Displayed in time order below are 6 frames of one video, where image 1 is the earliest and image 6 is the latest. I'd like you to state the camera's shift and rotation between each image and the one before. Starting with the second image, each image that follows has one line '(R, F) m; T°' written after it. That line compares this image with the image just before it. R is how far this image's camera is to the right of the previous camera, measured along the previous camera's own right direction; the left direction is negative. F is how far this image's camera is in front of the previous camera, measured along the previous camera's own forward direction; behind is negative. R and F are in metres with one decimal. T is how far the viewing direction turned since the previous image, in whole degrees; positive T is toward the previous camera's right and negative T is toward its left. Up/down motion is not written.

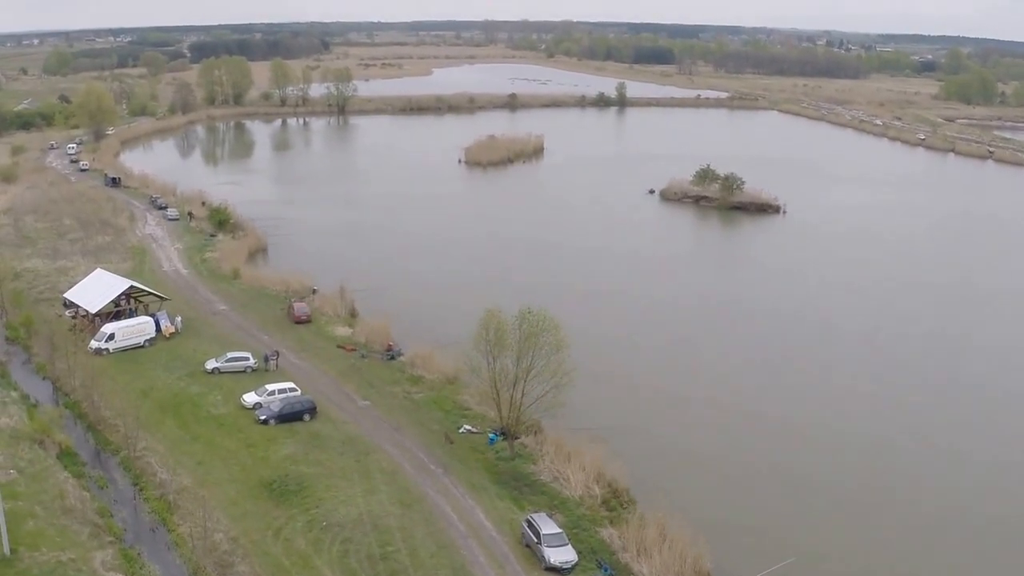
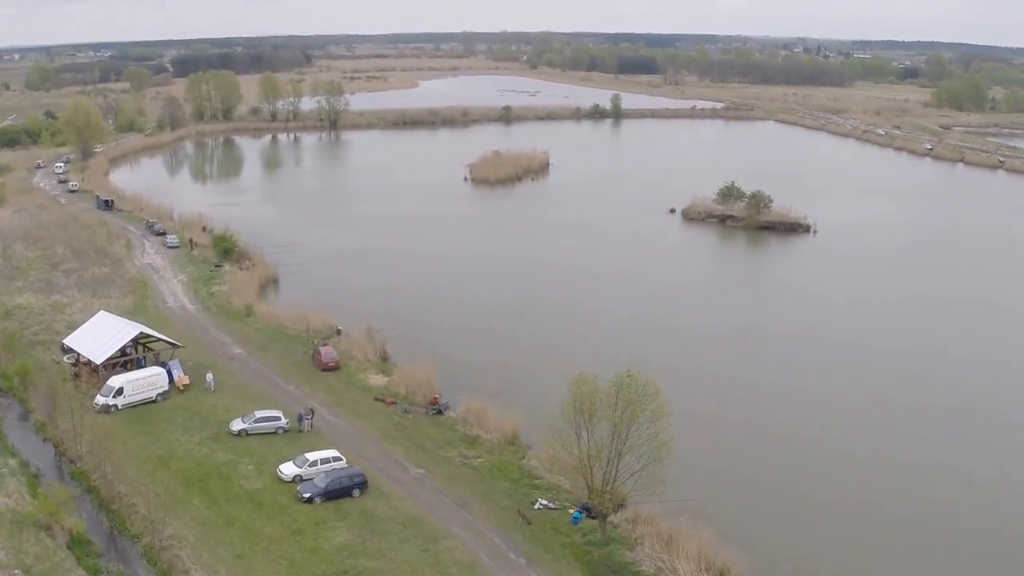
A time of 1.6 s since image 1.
(-1.7, +2.2) m; +1°
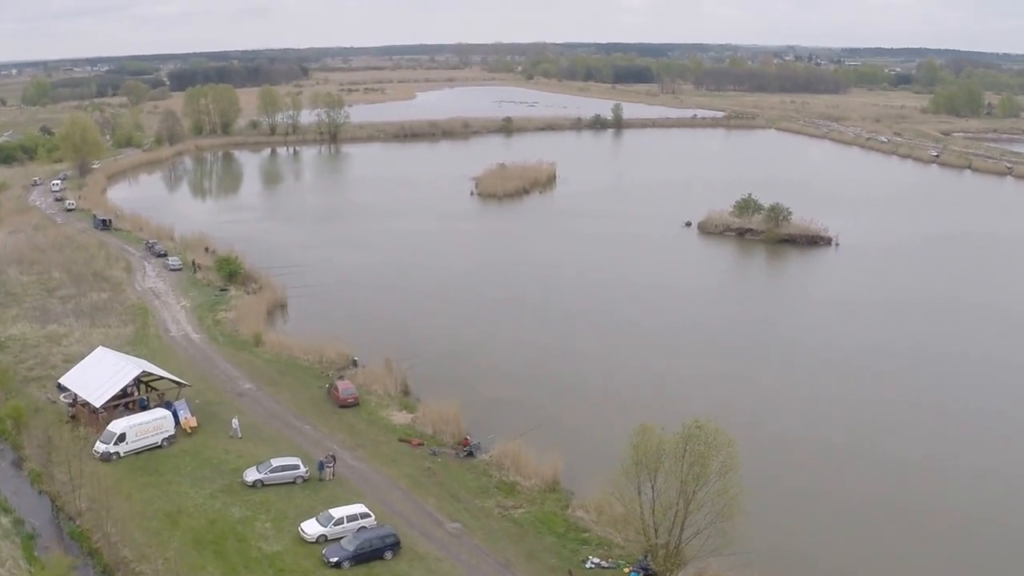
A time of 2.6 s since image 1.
(-0.8, +1.5) m; 0°
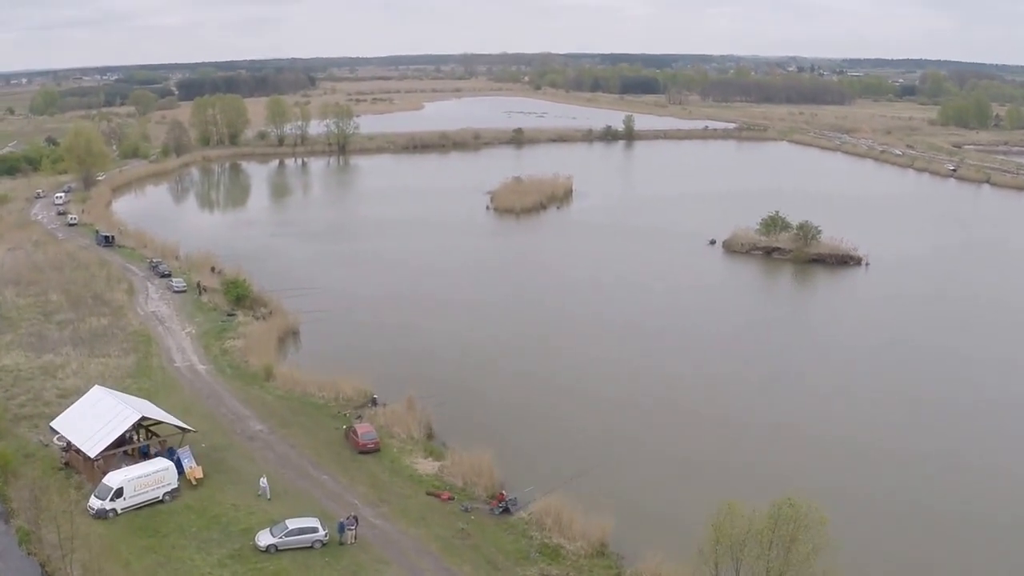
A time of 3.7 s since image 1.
(-0.7, +1.8) m; 0°
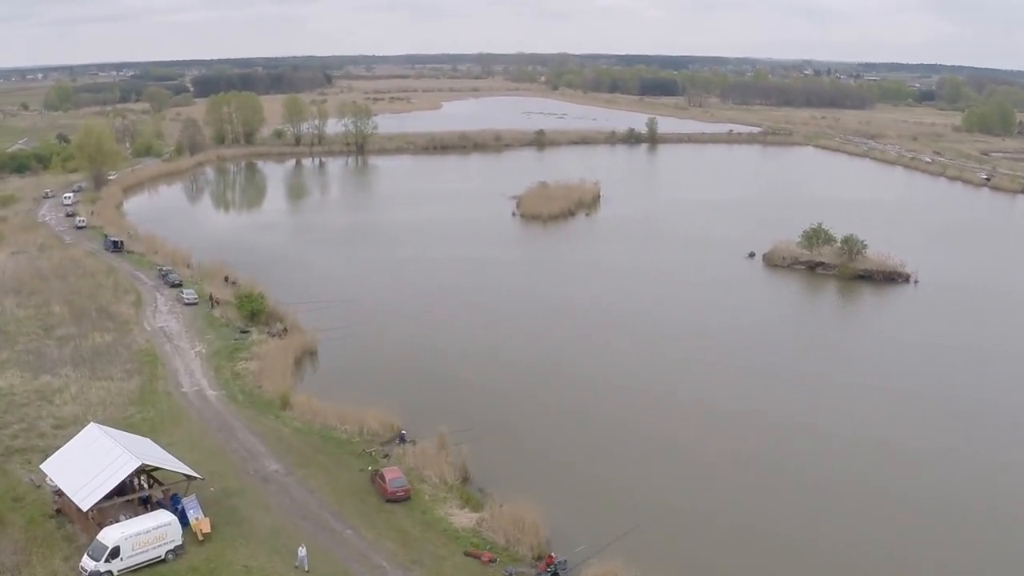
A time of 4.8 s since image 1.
(-0.7, +2.1) m; -1°
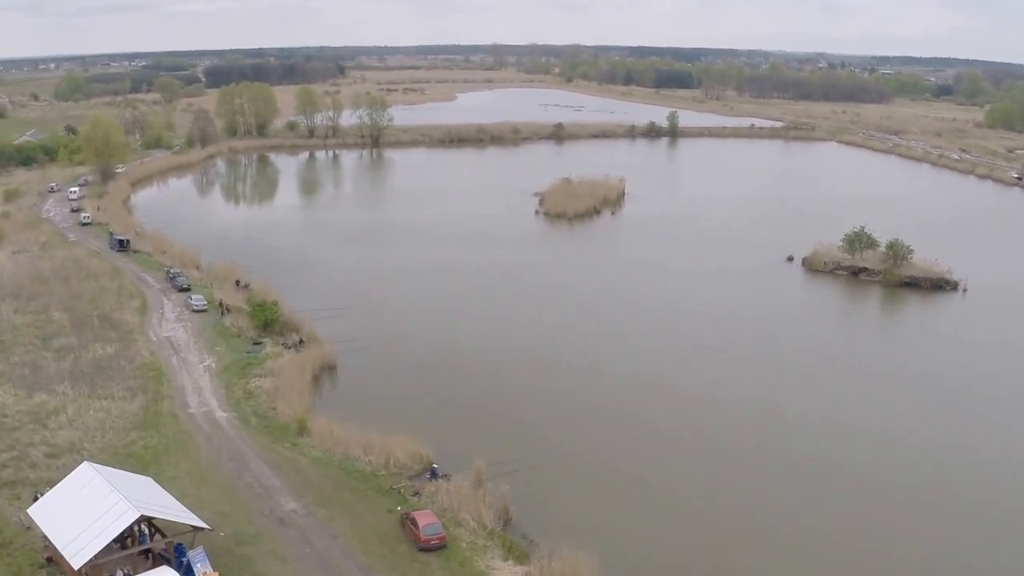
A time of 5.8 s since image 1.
(-0.7, +1.9) m; -1°
